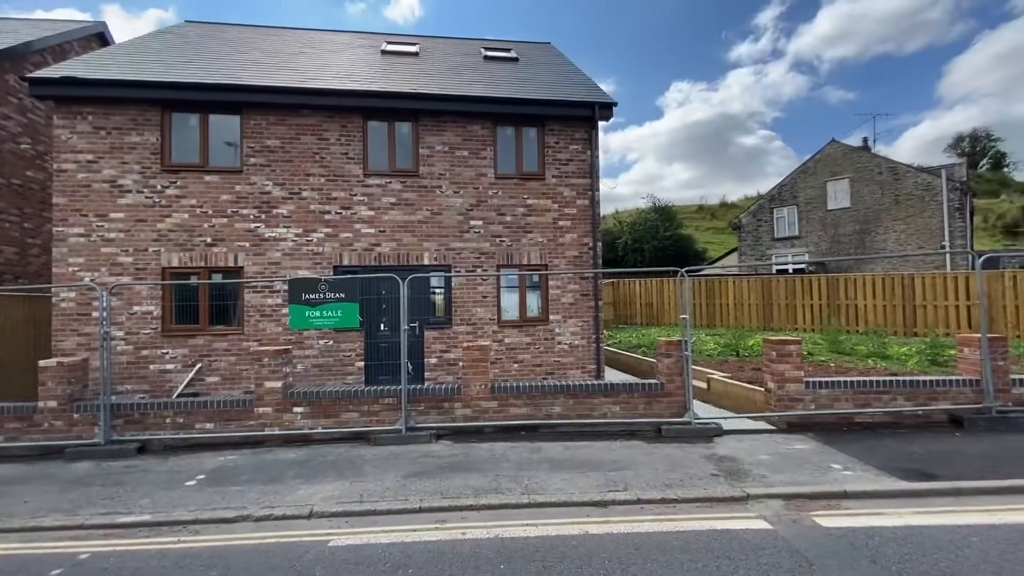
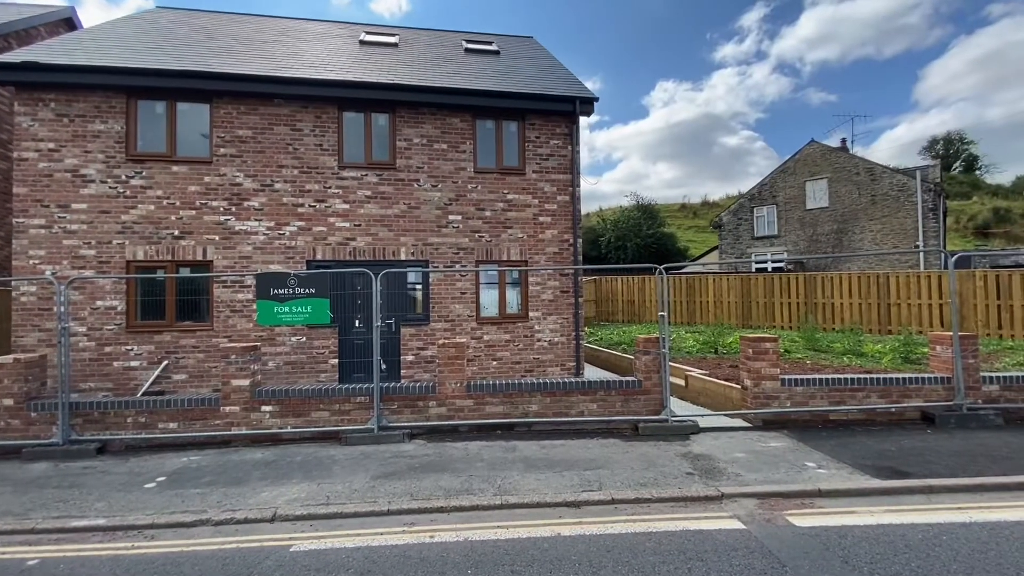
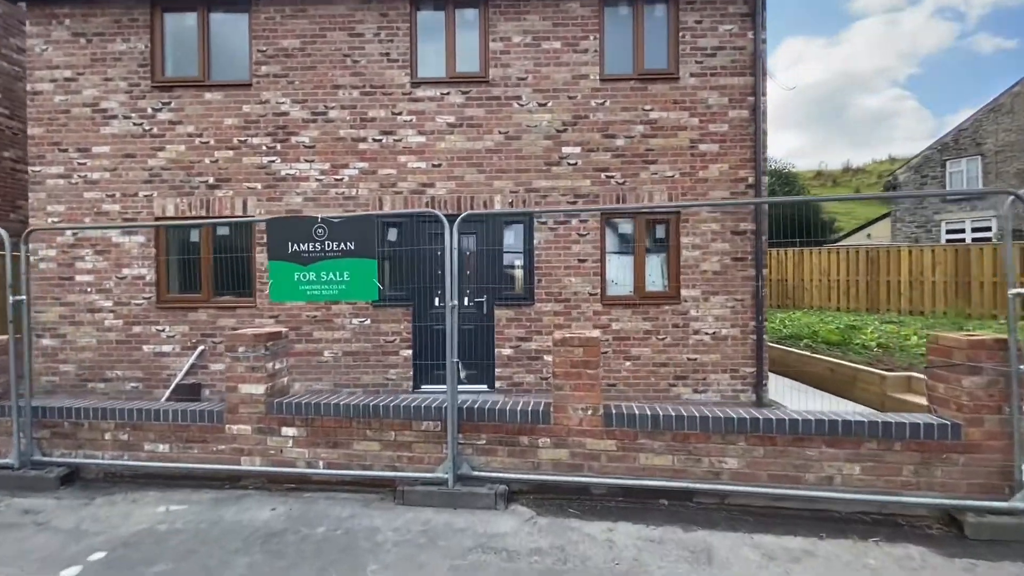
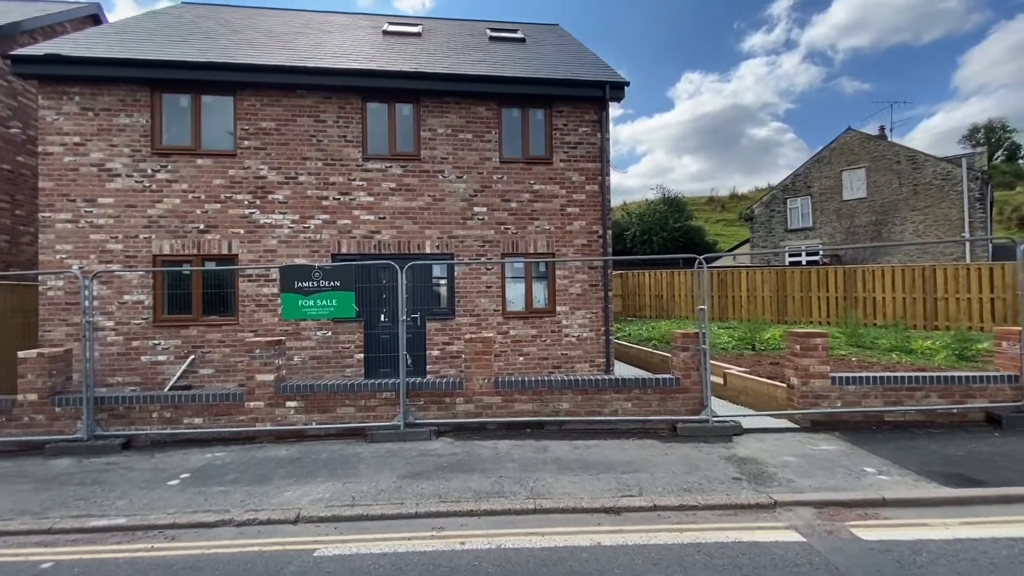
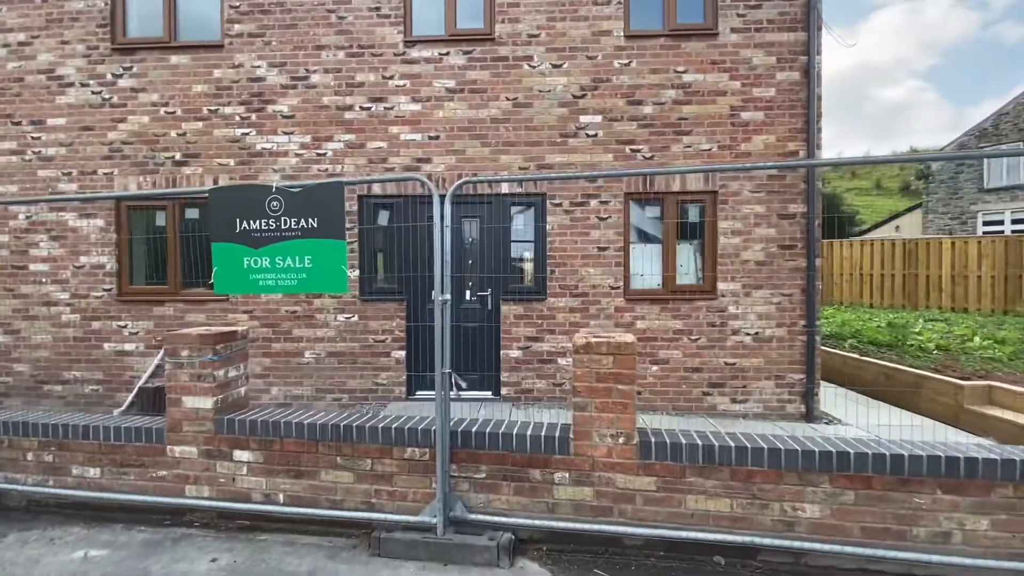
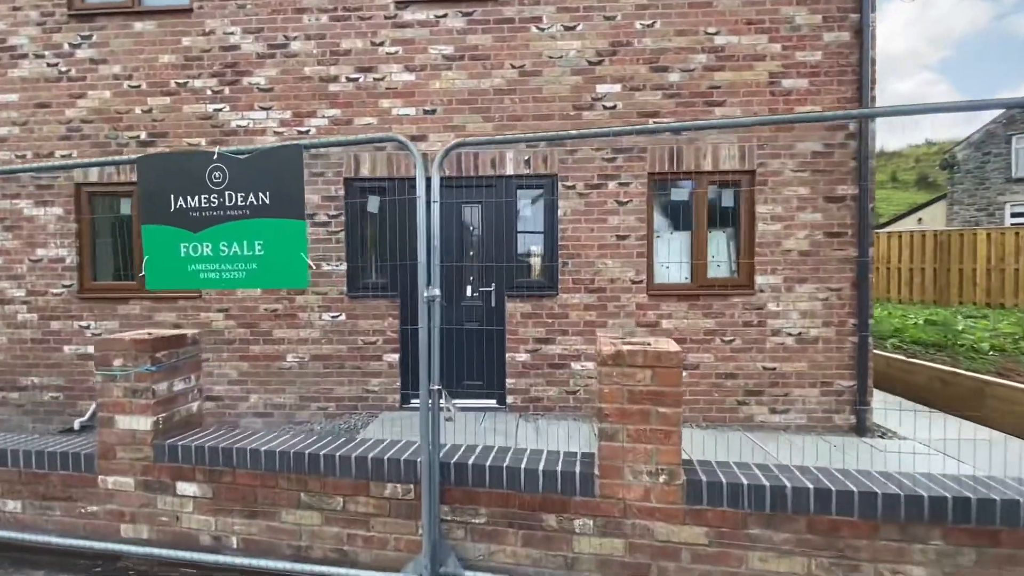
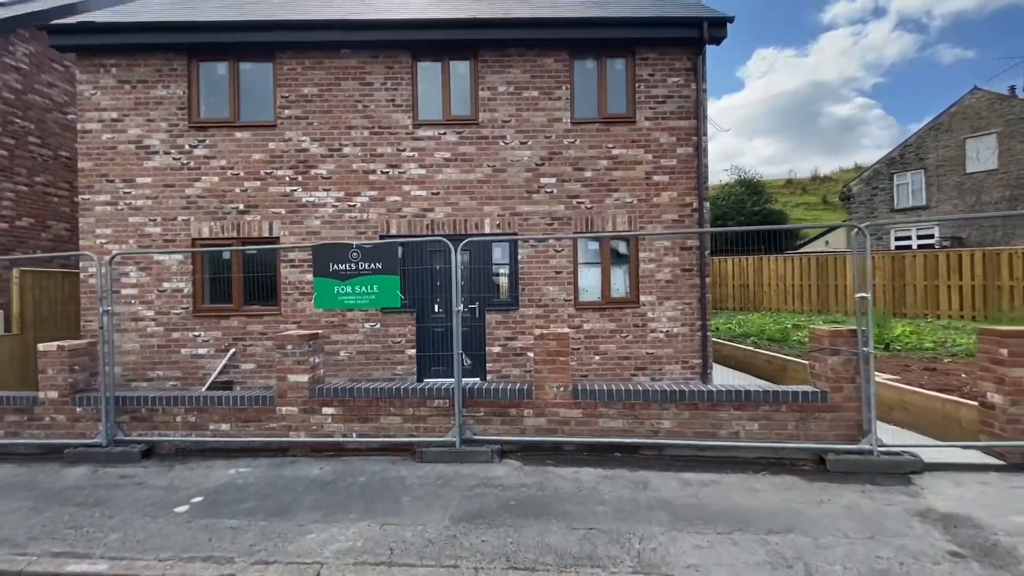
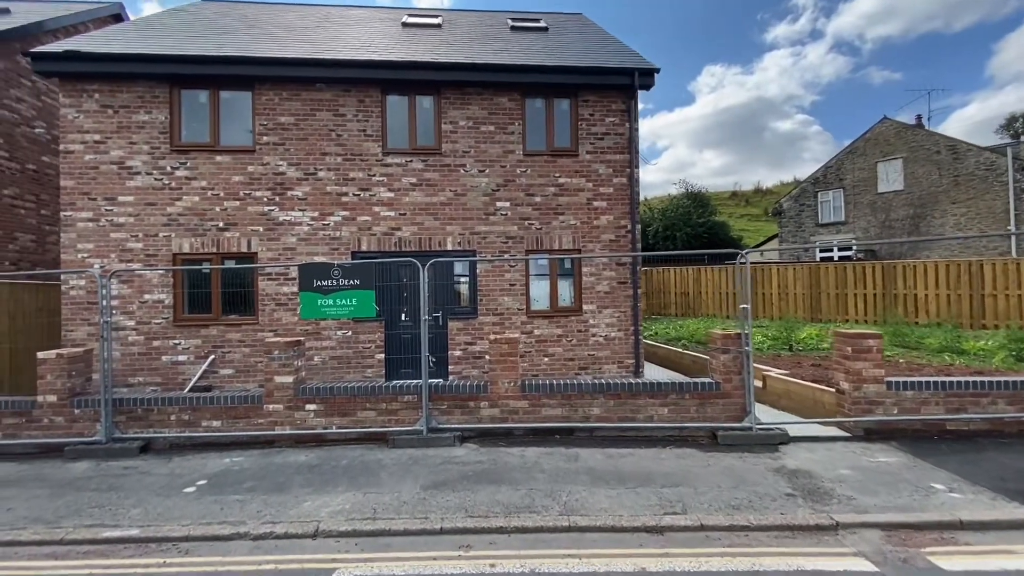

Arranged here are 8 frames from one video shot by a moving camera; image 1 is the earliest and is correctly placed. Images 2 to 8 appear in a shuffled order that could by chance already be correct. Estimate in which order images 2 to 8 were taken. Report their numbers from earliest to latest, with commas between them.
2, 4, 8, 7, 3, 5, 6
